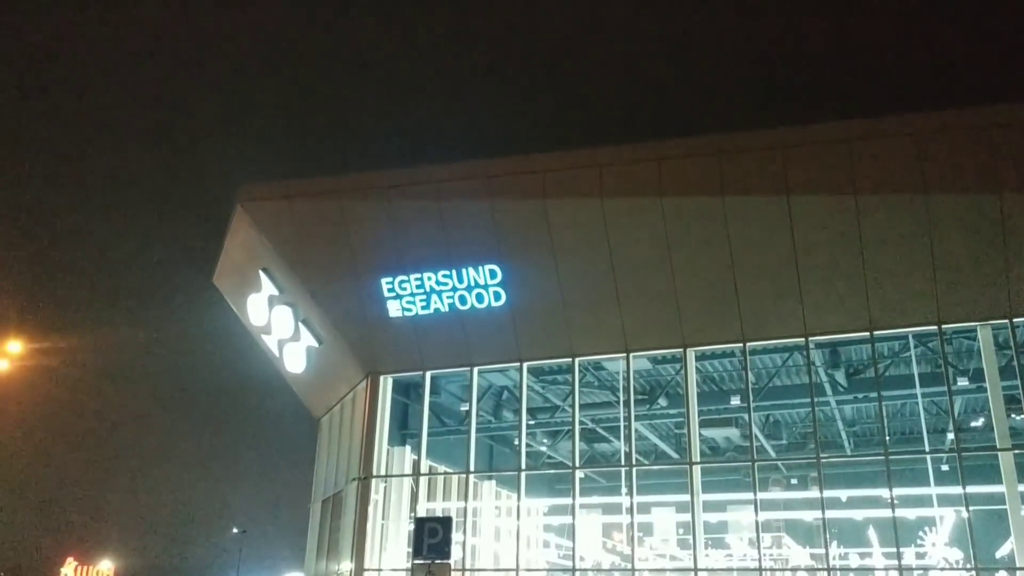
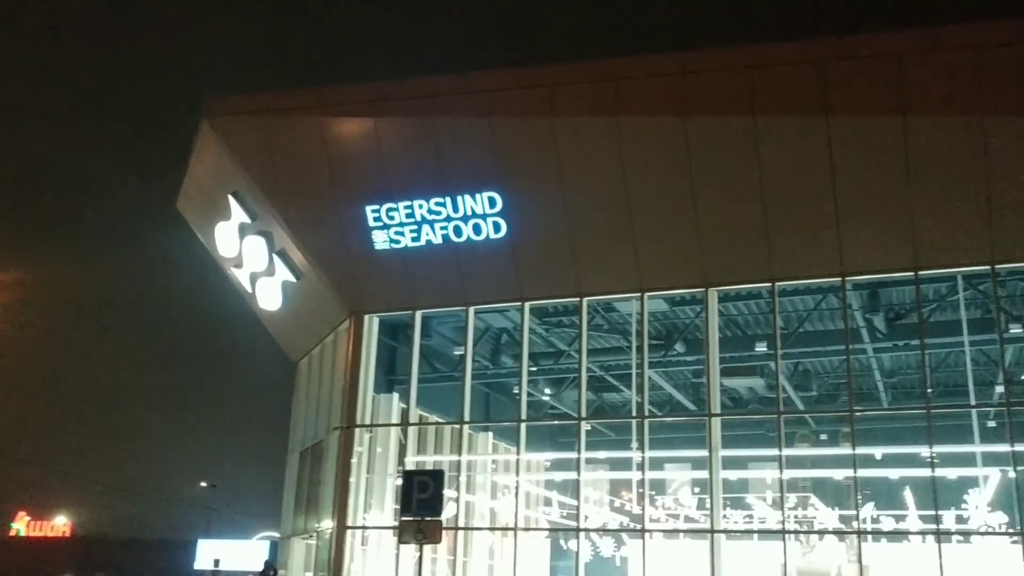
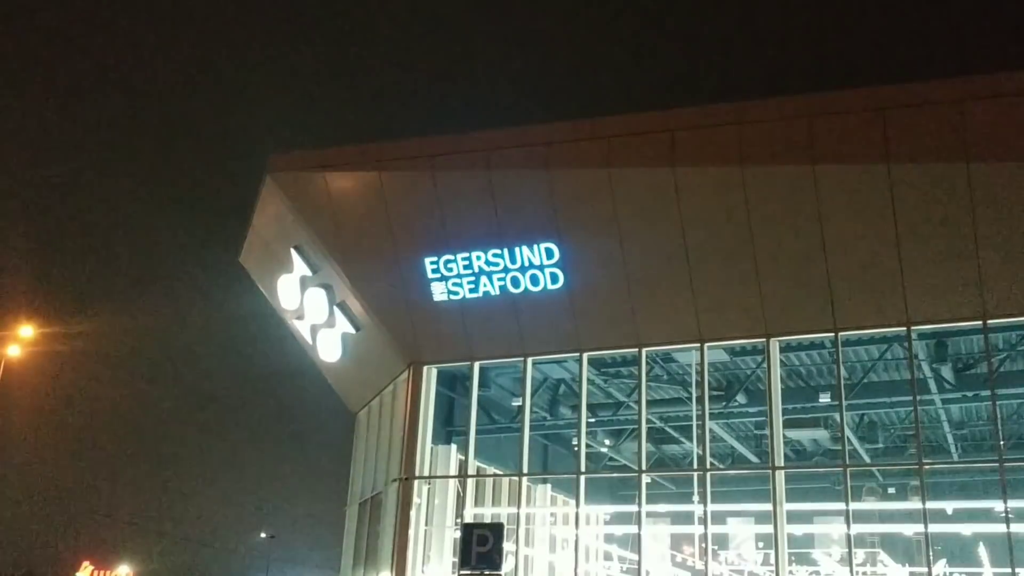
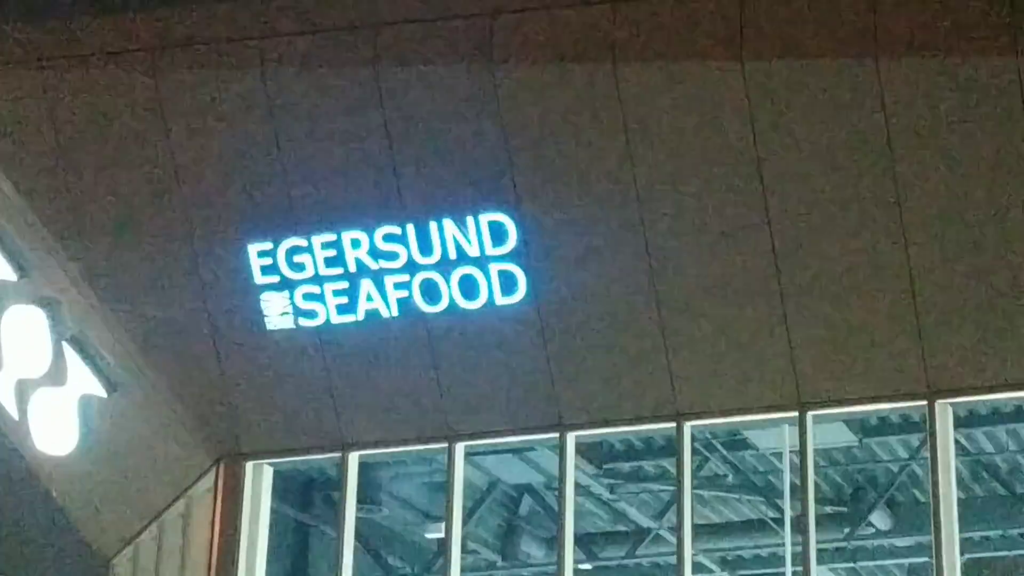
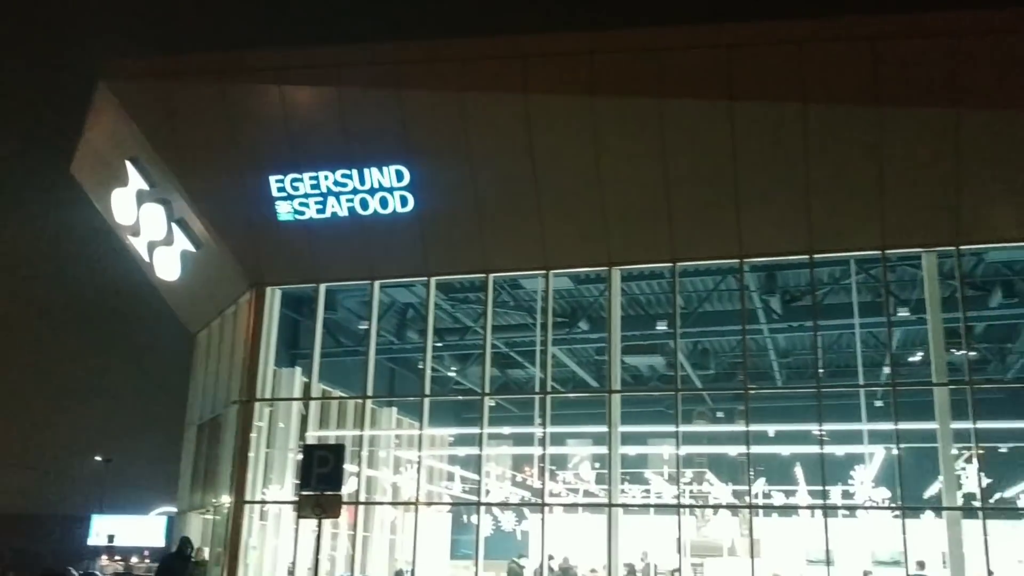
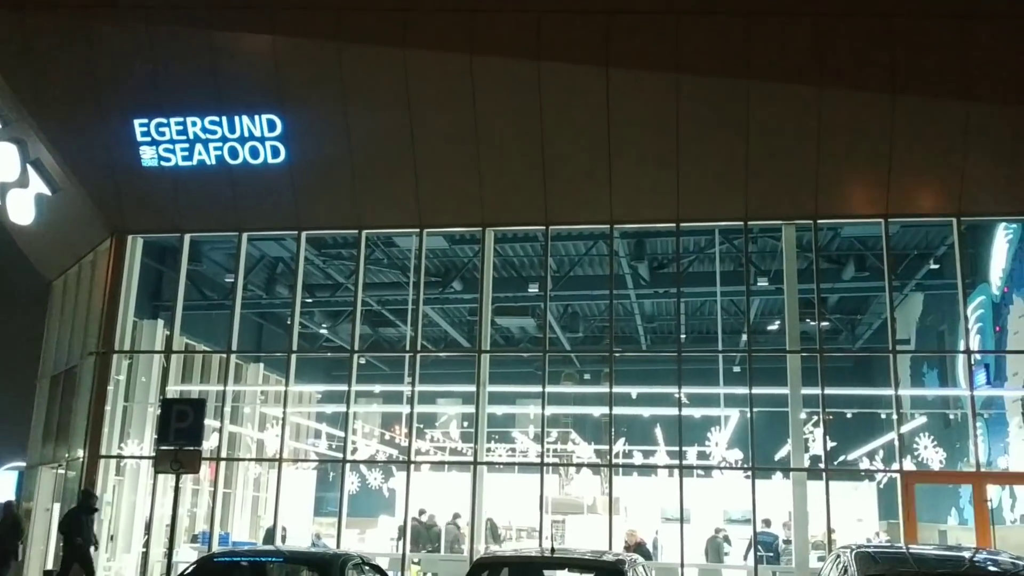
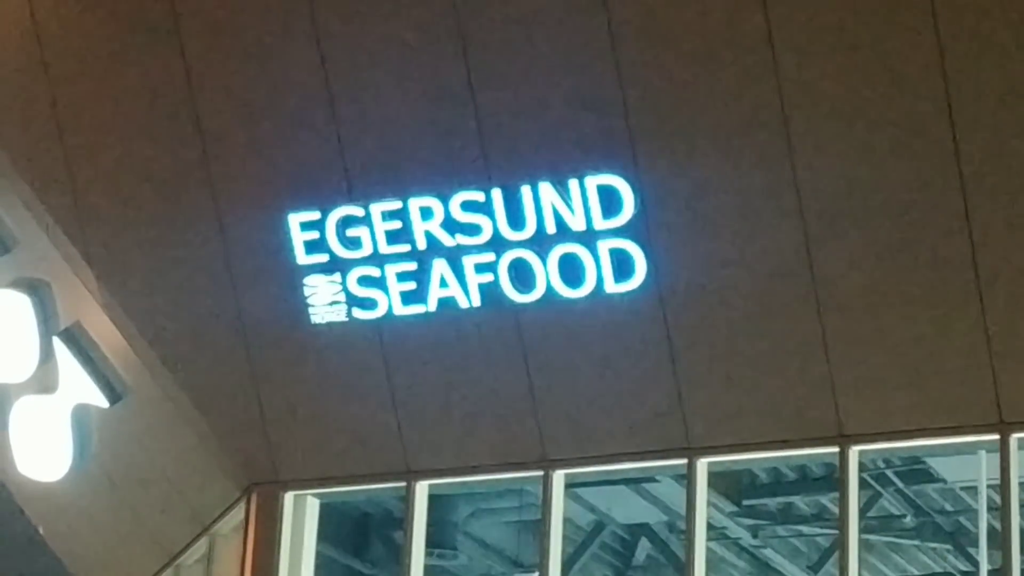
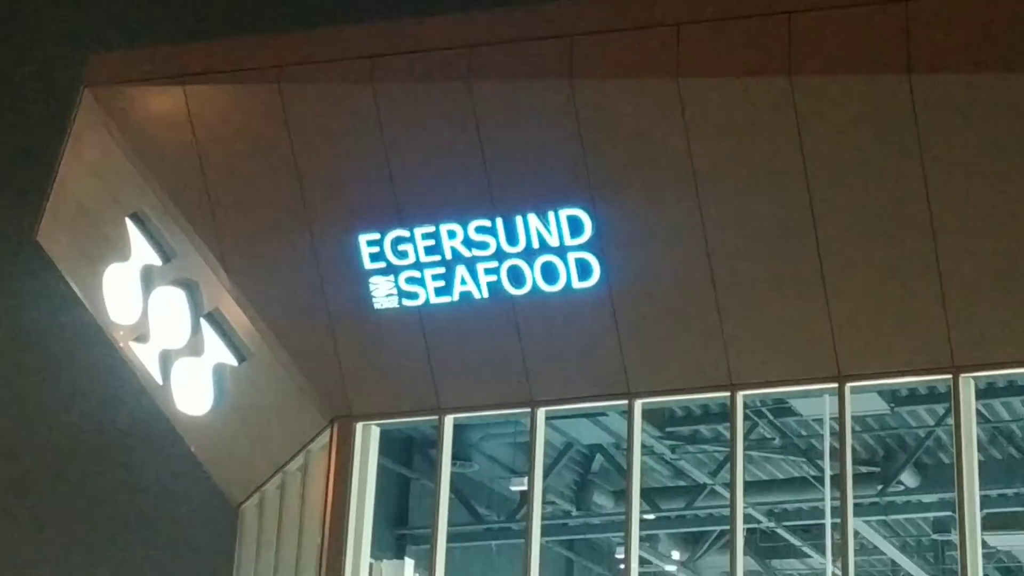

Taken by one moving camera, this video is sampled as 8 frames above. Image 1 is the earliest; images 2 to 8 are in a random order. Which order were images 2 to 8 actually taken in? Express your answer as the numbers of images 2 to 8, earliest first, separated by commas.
4, 7, 8, 3, 2, 5, 6
